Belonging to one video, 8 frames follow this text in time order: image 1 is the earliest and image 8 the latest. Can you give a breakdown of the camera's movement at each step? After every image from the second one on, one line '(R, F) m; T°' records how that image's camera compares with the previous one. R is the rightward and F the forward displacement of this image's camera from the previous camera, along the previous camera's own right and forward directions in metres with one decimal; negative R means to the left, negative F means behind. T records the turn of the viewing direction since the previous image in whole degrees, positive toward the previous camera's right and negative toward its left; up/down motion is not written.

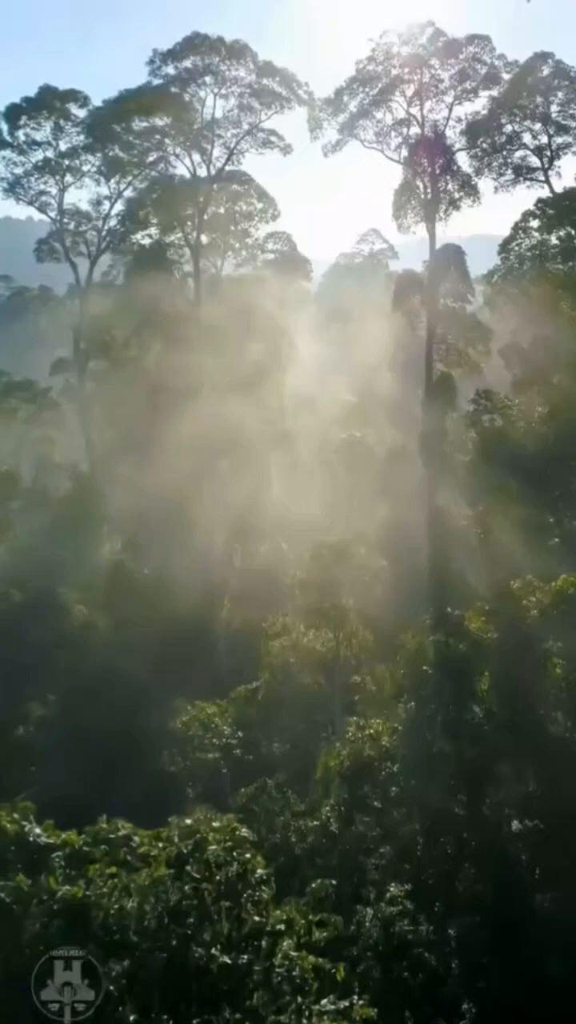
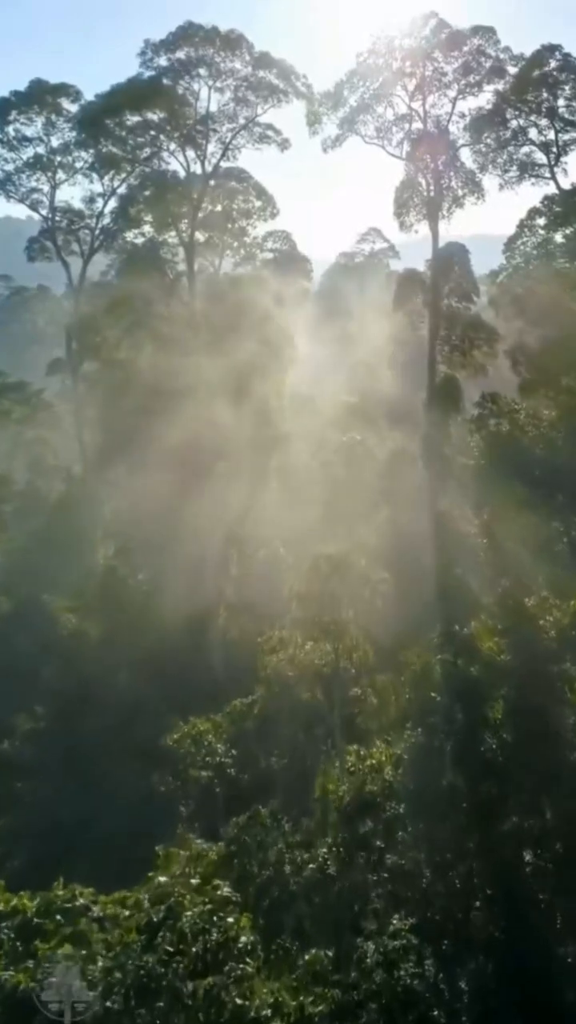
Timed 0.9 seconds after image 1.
(0.0, +0.6) m; 0°
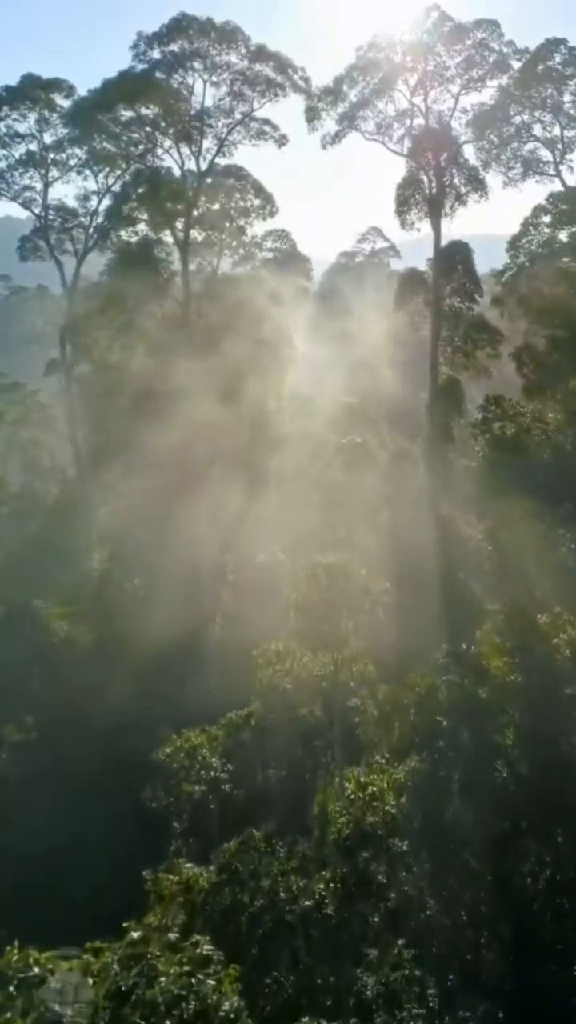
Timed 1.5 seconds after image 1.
(0.0, +0.5) m; 0°
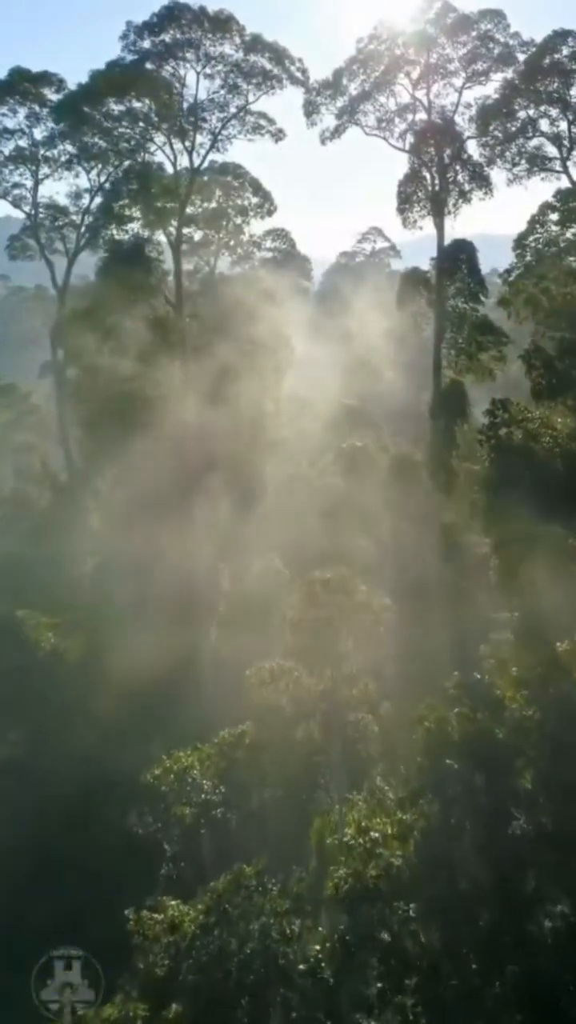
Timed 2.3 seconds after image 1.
(0.0, +0.7) m; 0°
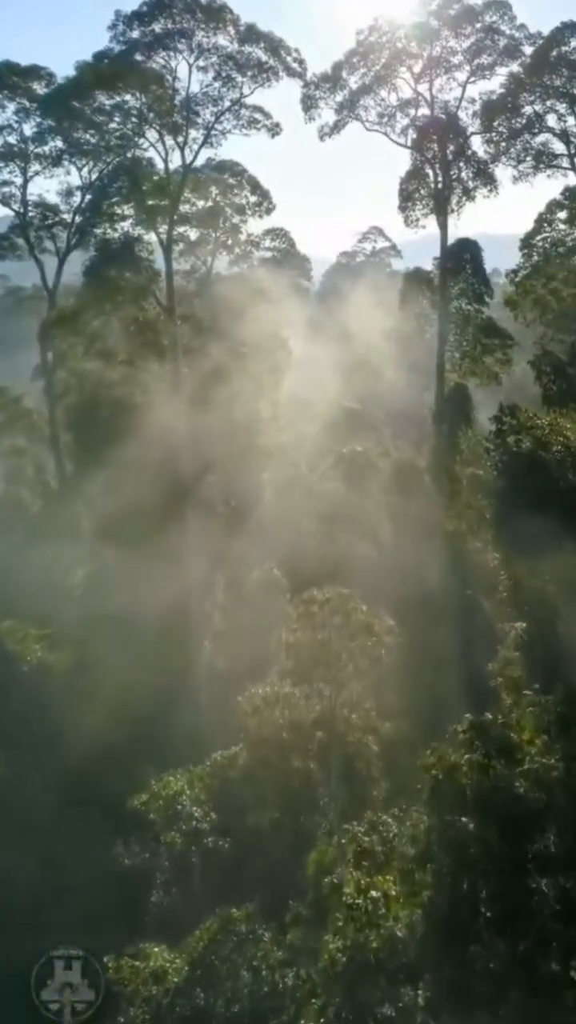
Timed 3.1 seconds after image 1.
(0.0, +0.7) m; 0°
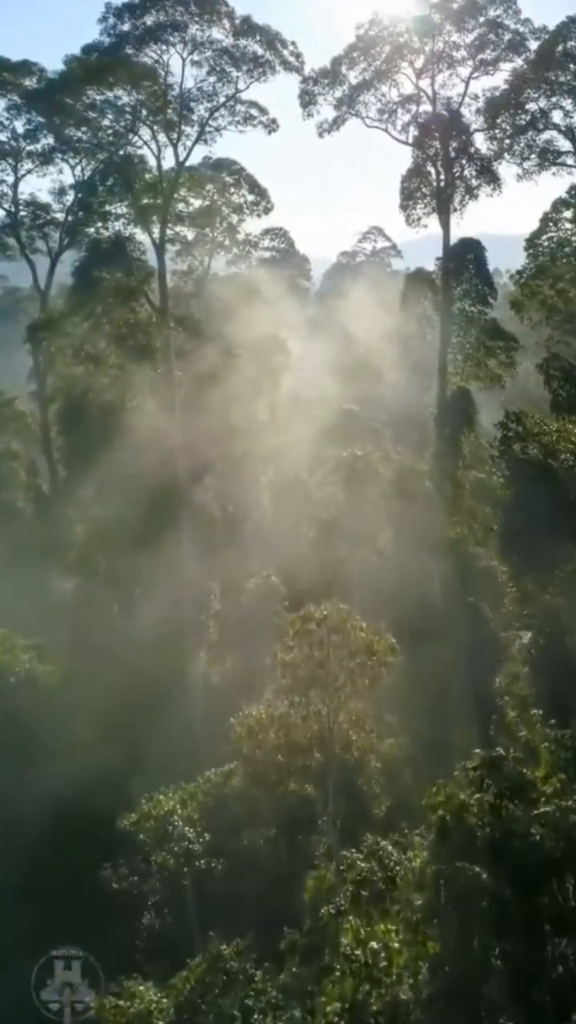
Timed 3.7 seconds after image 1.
(0.0, +0.5) m; 0°
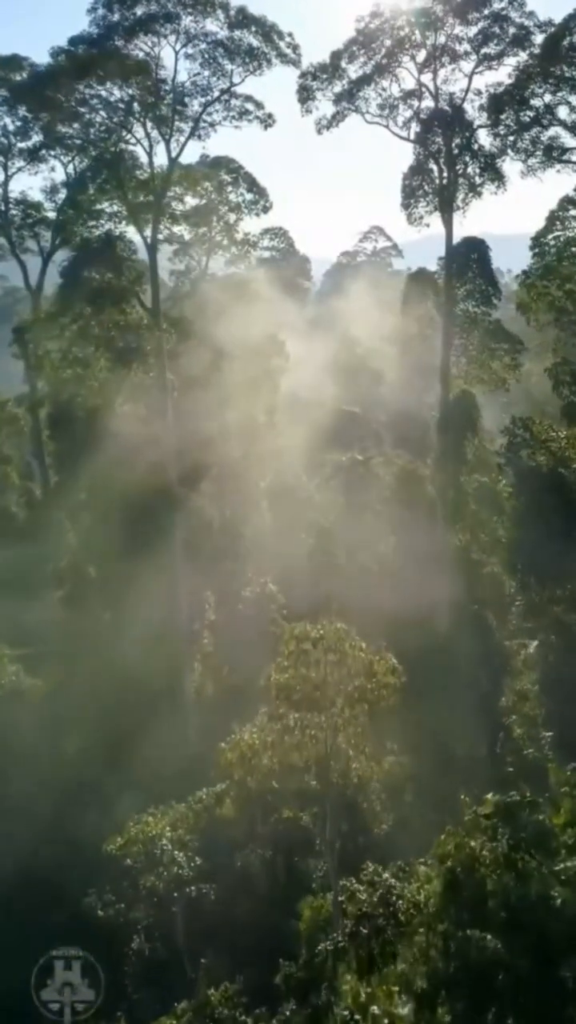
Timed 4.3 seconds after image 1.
(0.0, +0.6) m; 0°
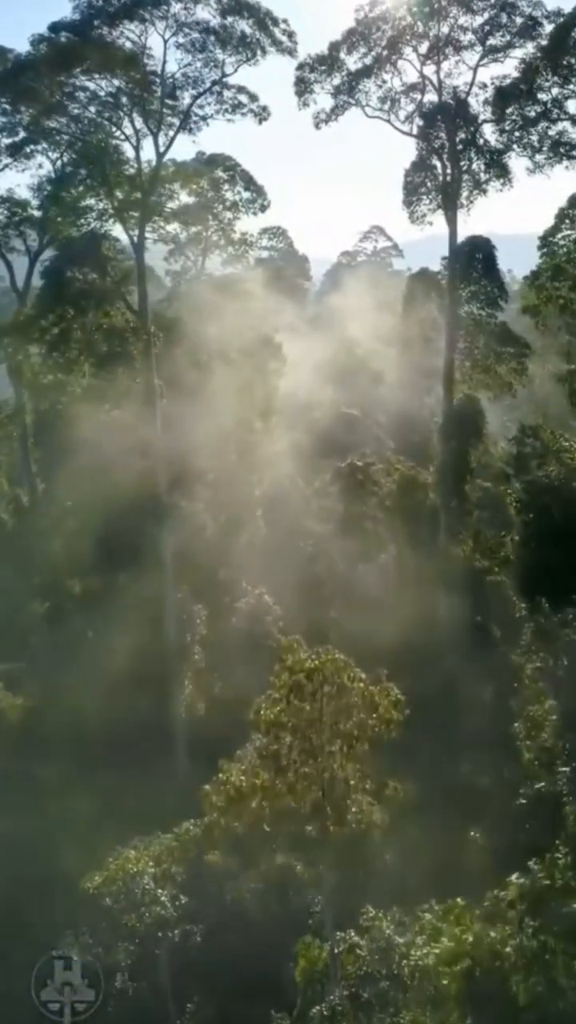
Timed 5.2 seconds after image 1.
(+0.1, +0.8) m; 0°
